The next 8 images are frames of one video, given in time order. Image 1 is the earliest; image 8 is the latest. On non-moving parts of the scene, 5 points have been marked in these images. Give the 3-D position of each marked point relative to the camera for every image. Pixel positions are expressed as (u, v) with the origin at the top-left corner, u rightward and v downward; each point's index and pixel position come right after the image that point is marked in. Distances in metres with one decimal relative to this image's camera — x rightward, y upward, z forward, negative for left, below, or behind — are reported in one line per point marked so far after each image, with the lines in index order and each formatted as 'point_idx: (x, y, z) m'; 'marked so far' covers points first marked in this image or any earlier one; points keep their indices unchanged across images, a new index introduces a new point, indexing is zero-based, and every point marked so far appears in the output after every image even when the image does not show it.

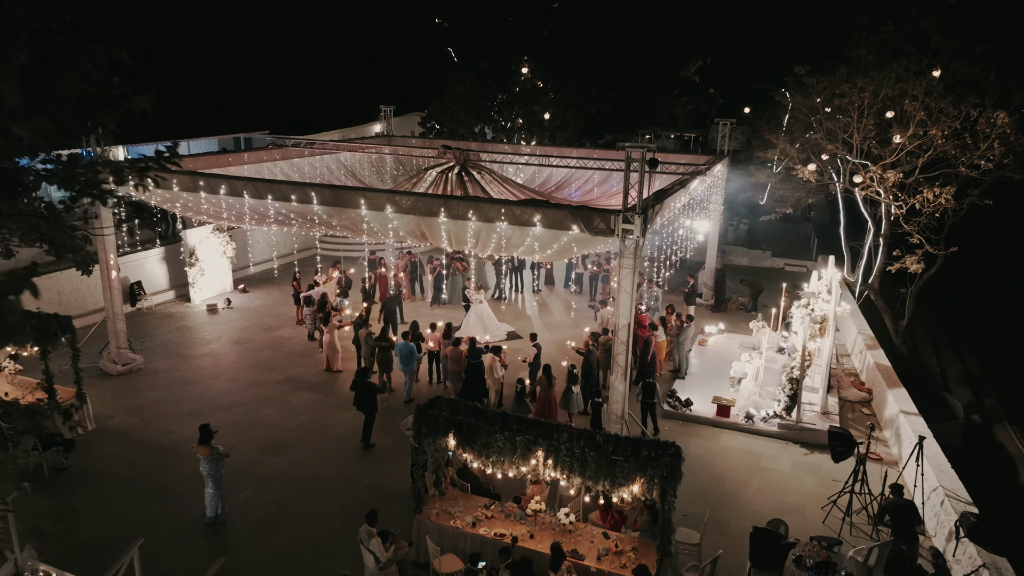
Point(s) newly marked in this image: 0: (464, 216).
0: (-0.7, +1.0, +10.1) m
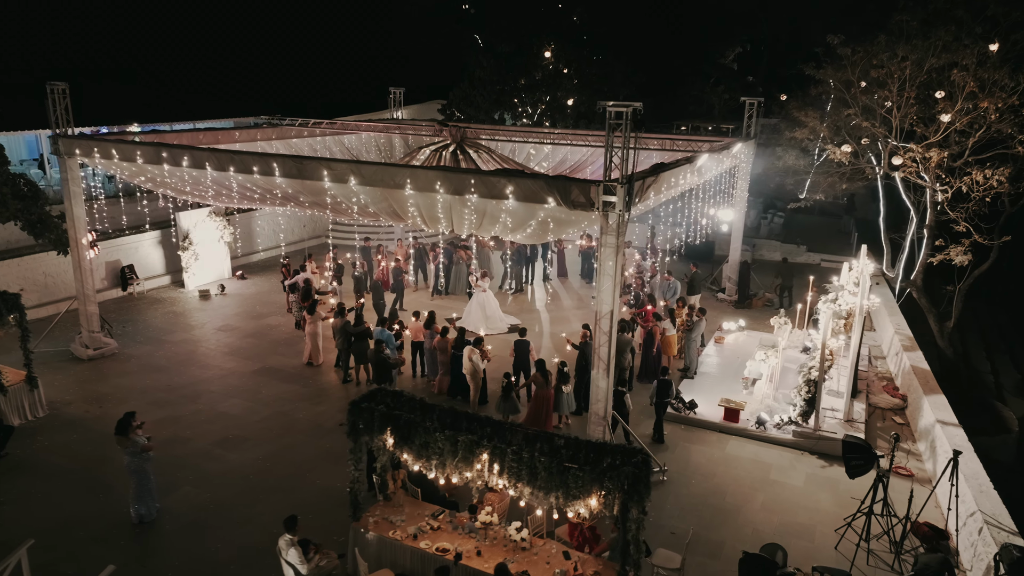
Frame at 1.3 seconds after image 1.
0: (-1.0, +1.3, +9.0) m
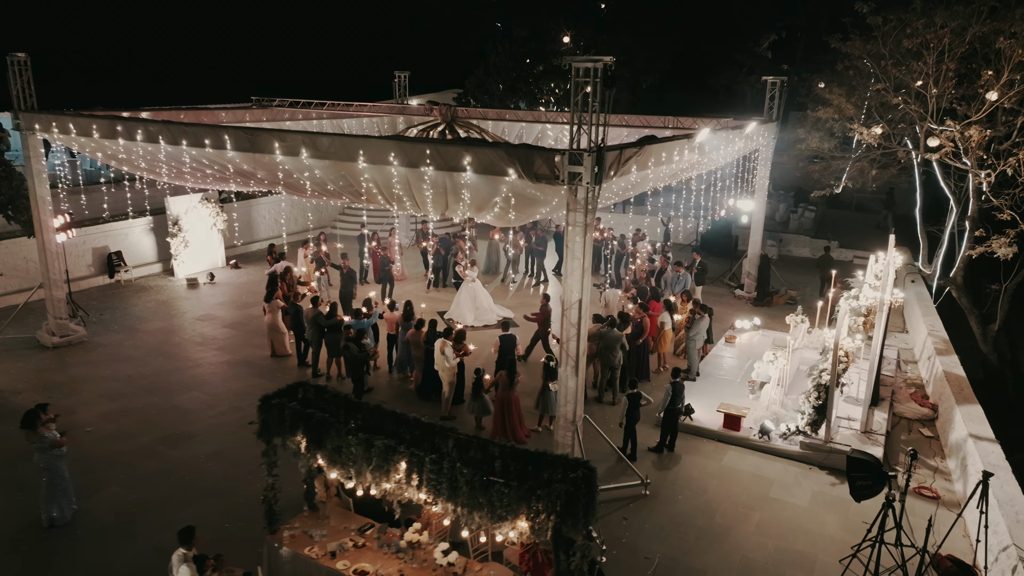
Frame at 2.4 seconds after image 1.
0: (-1.4, +1.4, +8.0) m
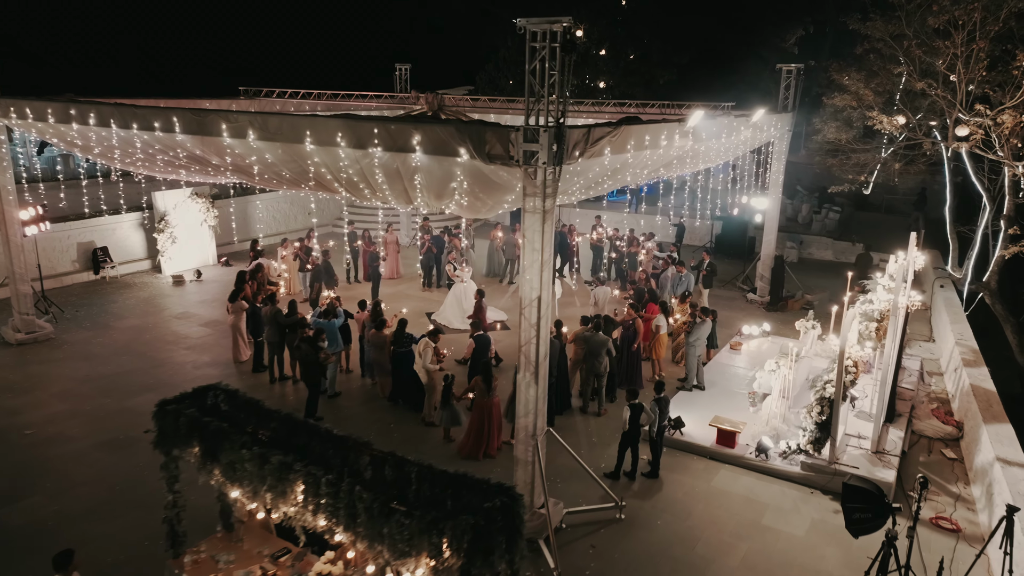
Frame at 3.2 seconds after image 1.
0: (-1.8, +1.5, +7.2) m
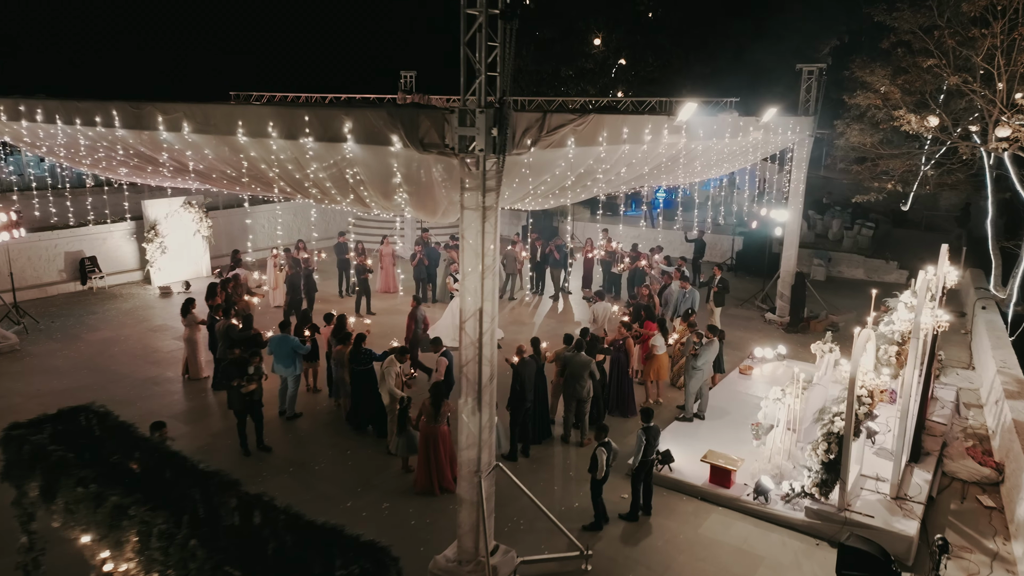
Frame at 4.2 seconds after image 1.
0: (-2.2, +1.4, +6.4) m
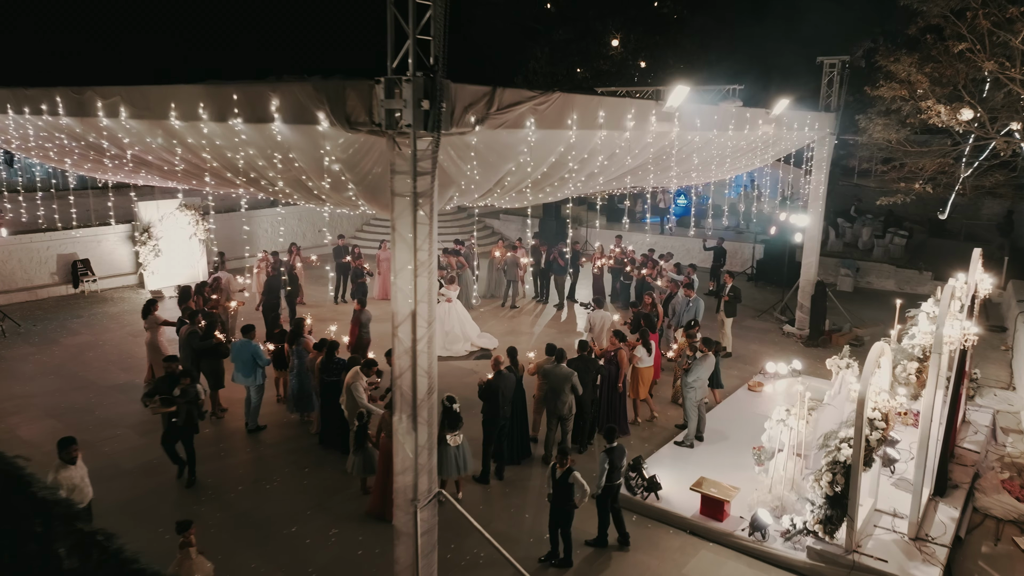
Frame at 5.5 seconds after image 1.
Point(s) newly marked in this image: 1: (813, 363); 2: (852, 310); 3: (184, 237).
0: (-2.6, +1.4, +5.8) m
1: (+4.6, -1.1, +10.9) m
2: (+6.6, -0.4, +13.8) m
3: (-7.2, +1.1, +15.5) m
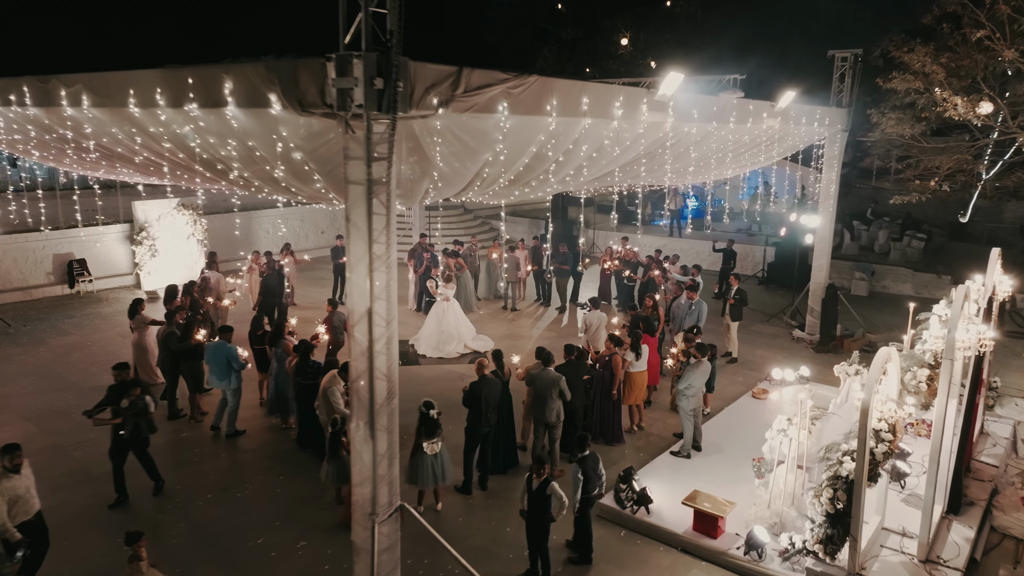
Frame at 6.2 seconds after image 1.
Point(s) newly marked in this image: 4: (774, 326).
0: (-2.8, +1.5, +5.5) m
1: (+4.5, -1.2, +10.3) m
2: (+6.6, -0.5, +13.2) m
3: (-7.1, +1.1, +15.3) m
4: (+4.6, -0.7, +12.5) m
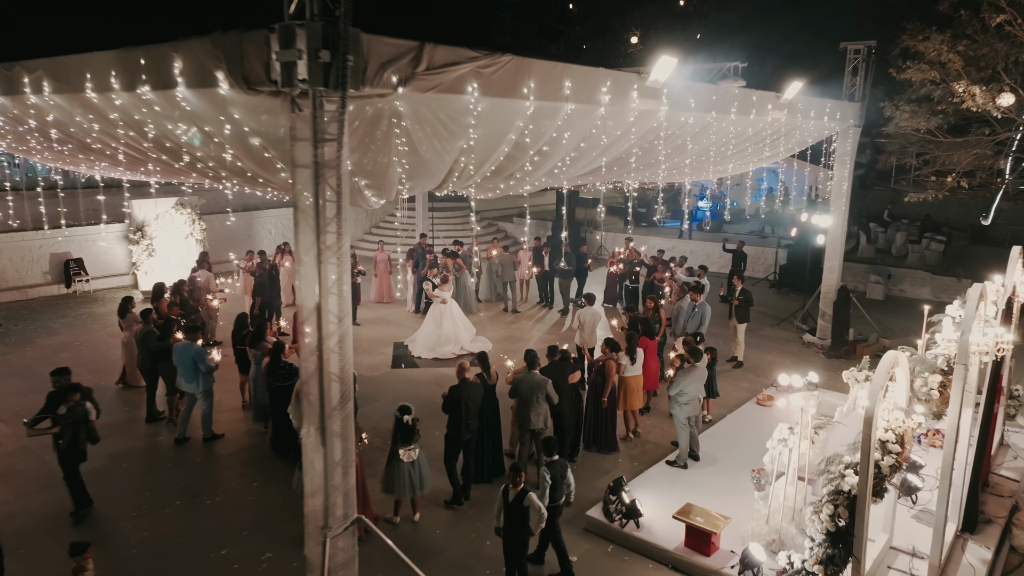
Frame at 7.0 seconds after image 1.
0: (-2.9, +1.5, +5.2) m
1: (+4.5, -1.2, +9.8) m
2: (+6.6, -0.6, +12.7) m
3: (-7.1, +1.1, +15.1) m
4: (+4.6, -0.7, +12.0) m
